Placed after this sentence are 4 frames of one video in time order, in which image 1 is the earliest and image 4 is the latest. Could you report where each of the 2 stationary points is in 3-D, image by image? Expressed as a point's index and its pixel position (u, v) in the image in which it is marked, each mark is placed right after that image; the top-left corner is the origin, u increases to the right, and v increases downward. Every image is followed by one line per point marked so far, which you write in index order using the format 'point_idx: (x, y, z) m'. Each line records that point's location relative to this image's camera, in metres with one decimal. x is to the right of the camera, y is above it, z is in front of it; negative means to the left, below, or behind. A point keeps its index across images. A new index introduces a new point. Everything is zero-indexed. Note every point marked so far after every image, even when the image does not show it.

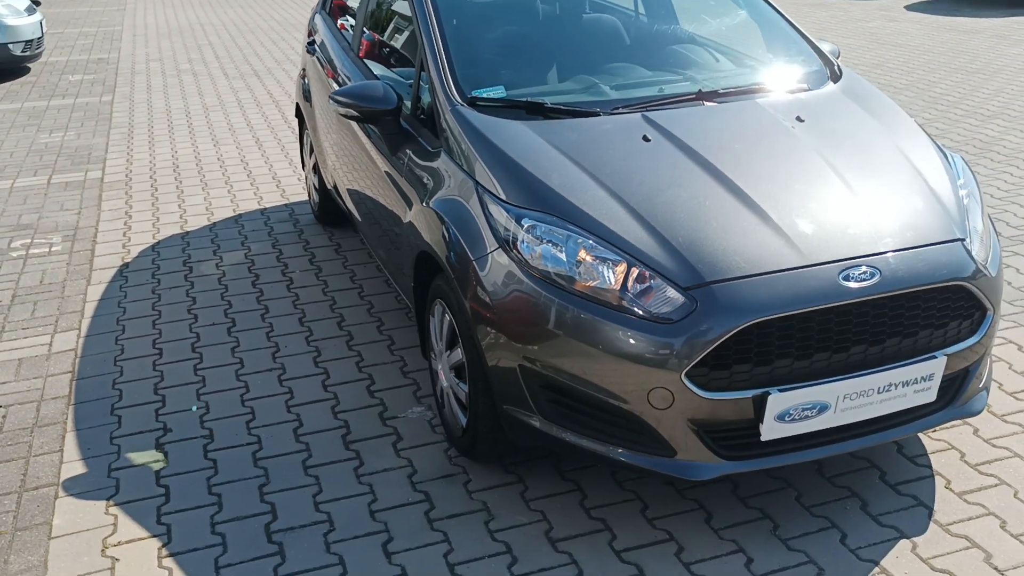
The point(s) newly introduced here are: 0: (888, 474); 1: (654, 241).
0: (+1.3, -0.7, +3.4) m
1: (+0.4, +0.1, +3.0) m
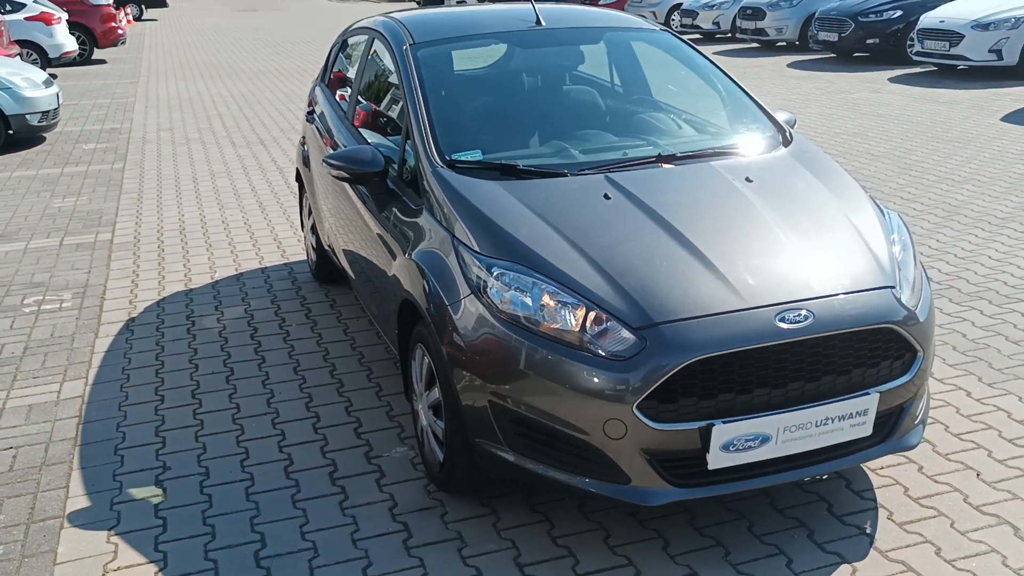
0: (+1.2, -0.8, +3.7) m
1: (+0.3, 0.0, +3.3) m
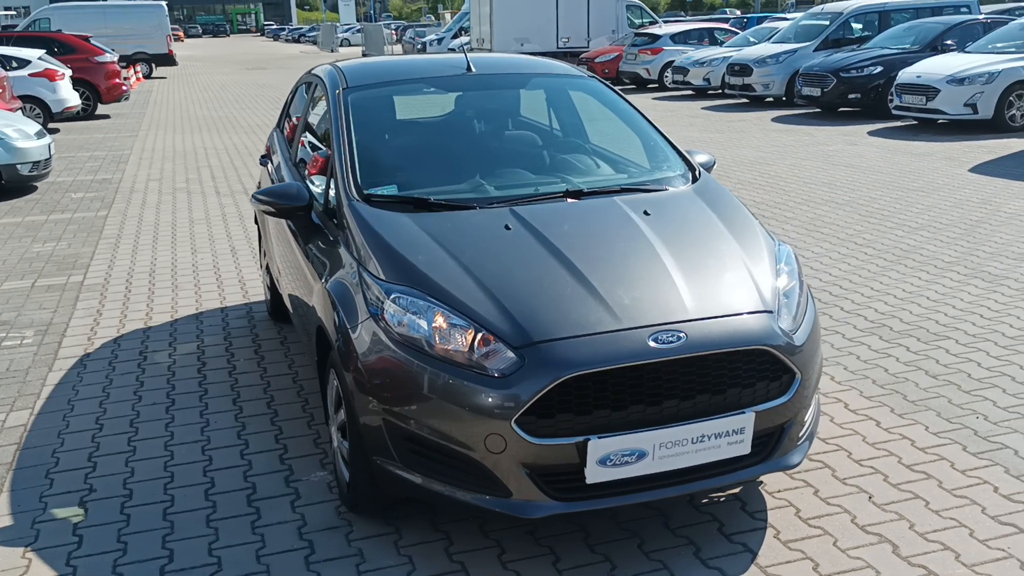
0: (+0.8, -0.9, +3.8) m
1: (-0.1, -0.1, +3.5) m
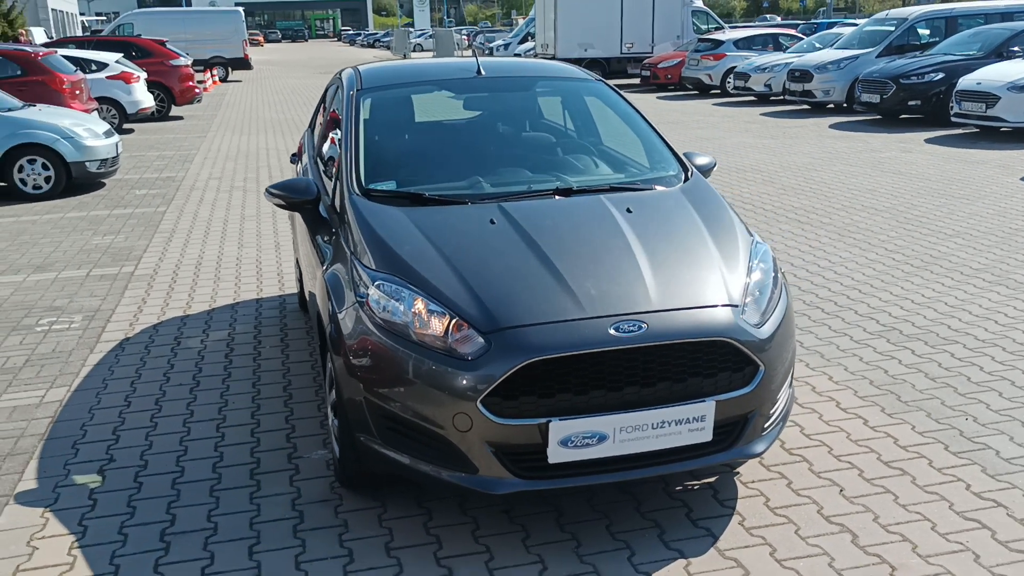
0: (+0.7, -0.9, +3.9) m
1: (-0.2, 0.0, +3.7) m
